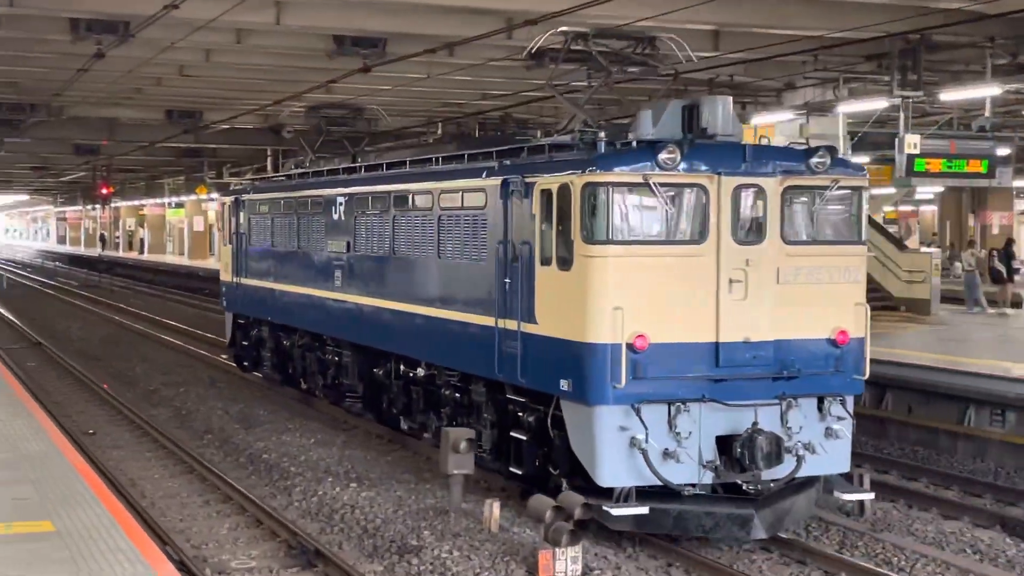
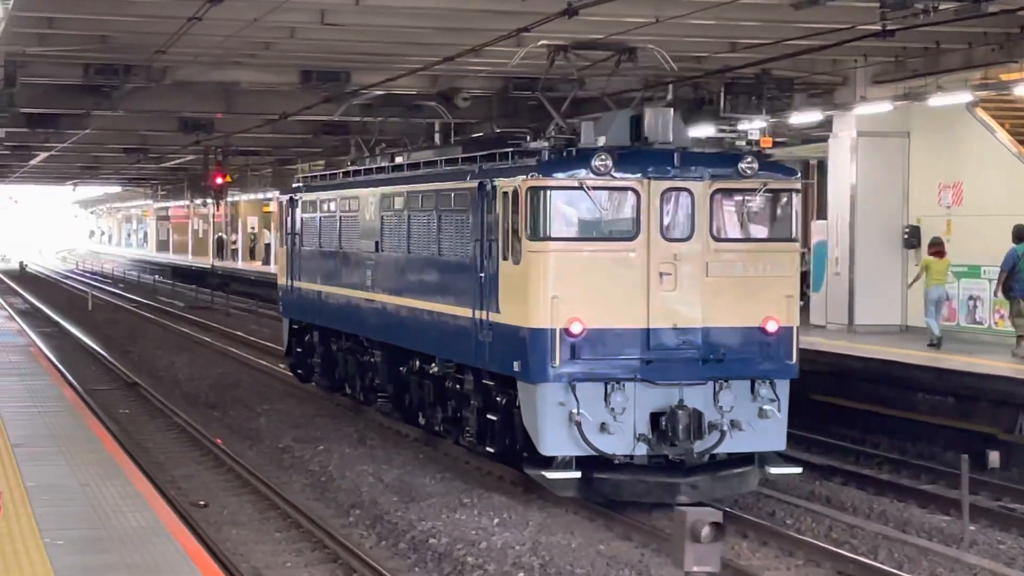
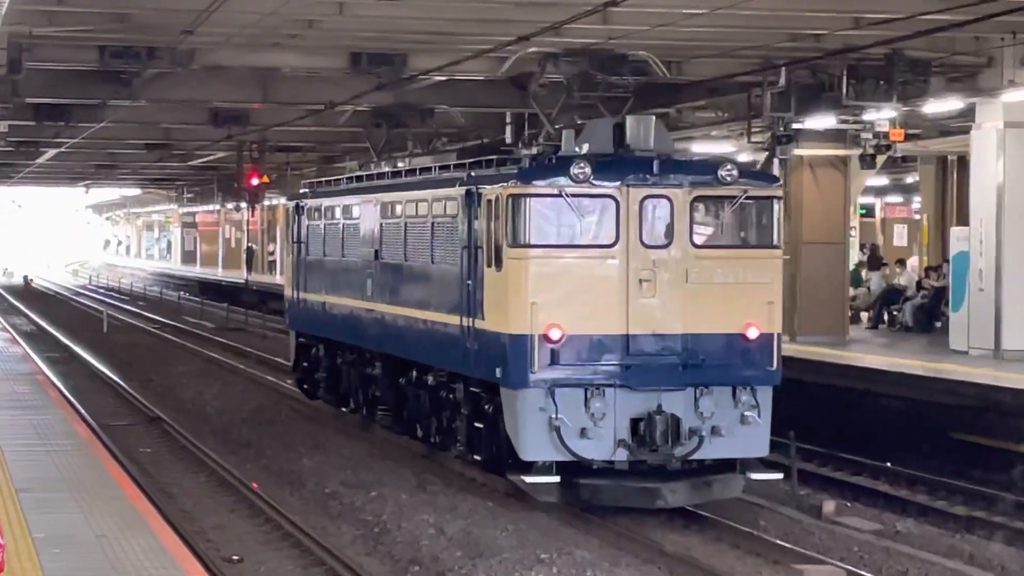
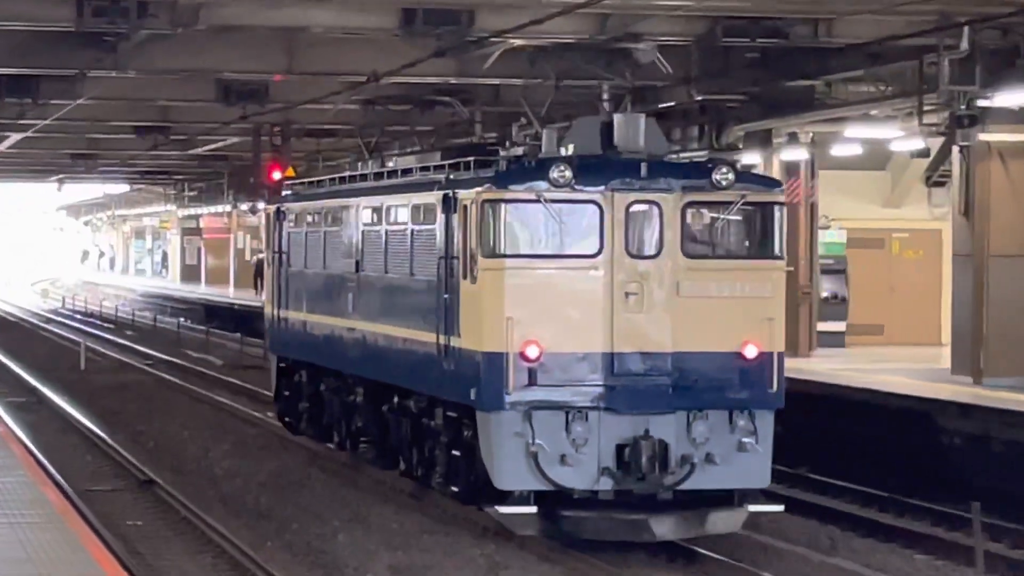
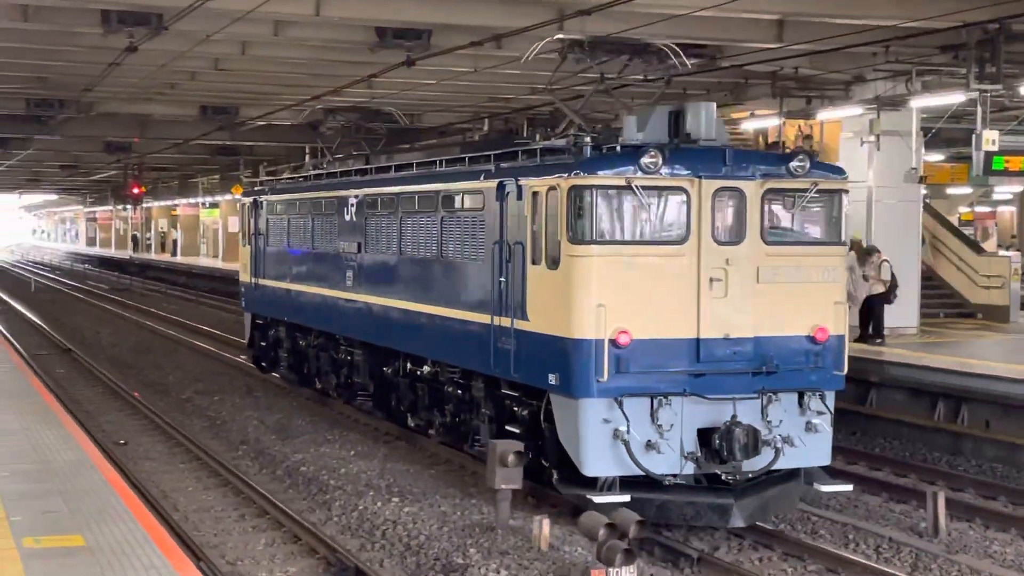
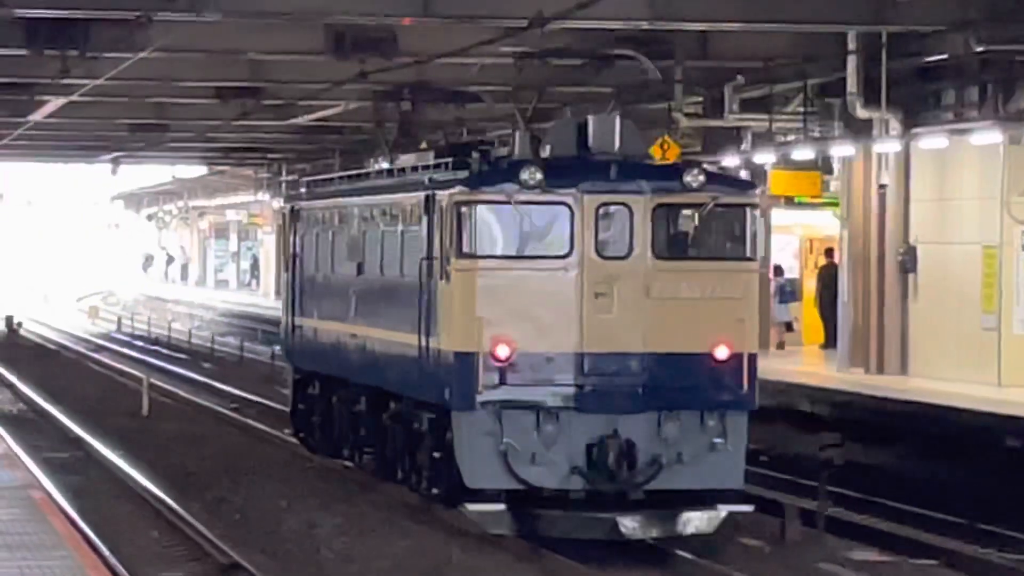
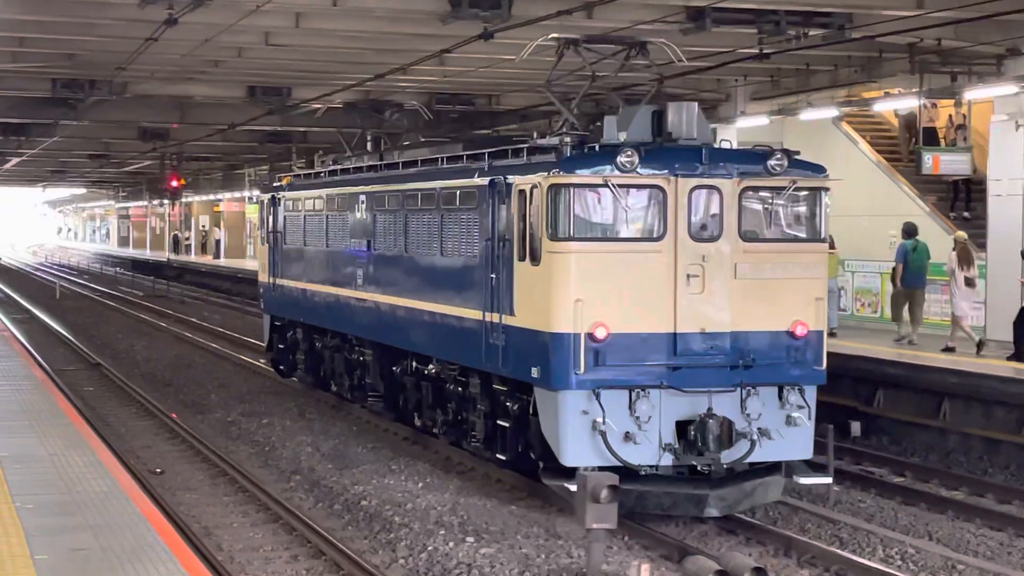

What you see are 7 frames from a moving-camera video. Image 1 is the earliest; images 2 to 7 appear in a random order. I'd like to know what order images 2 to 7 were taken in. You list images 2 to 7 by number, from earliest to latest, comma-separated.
5, 7, 2, 3, 4, 6
